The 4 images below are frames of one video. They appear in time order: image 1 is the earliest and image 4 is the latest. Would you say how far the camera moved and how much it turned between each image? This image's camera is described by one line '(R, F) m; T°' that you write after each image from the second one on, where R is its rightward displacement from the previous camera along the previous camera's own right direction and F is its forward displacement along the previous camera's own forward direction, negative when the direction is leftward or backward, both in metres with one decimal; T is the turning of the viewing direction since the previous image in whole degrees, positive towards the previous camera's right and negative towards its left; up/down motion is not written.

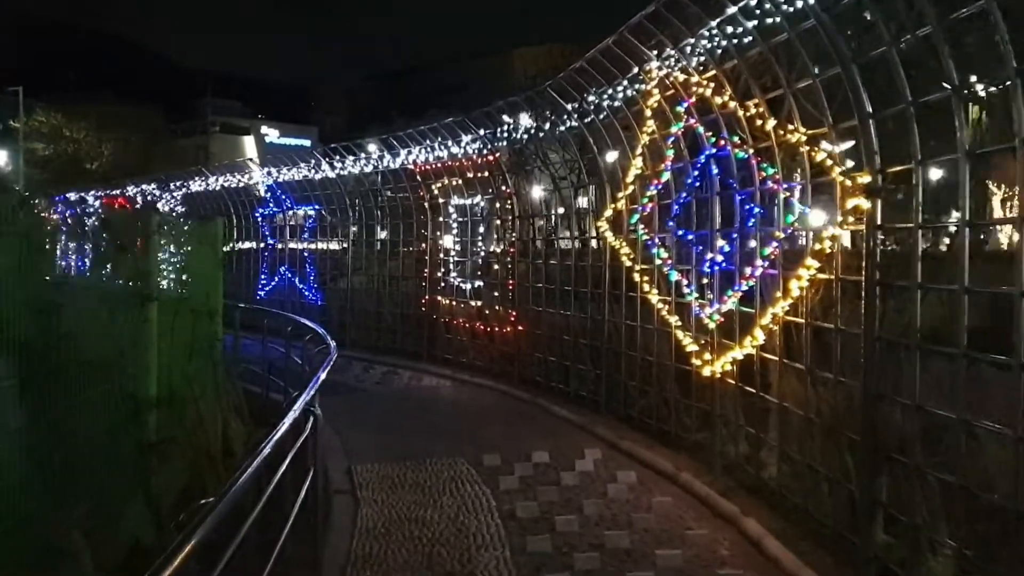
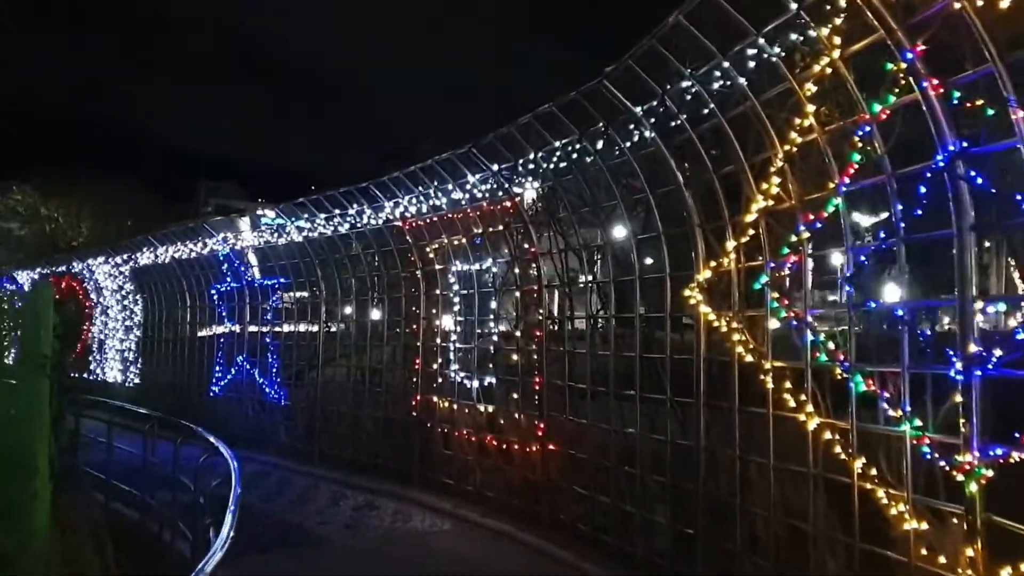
(-0.3, +4.0) m; 0°
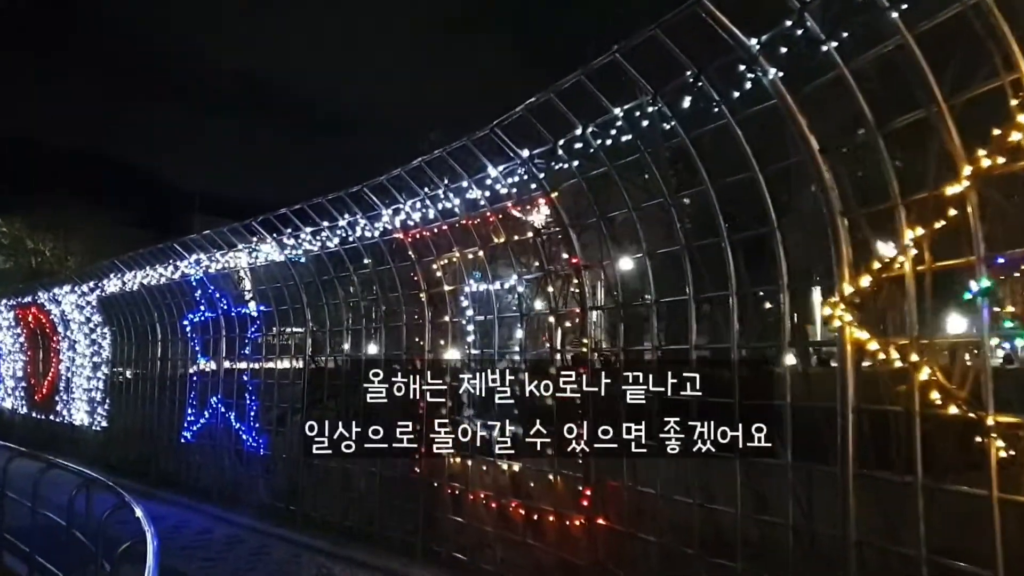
(-0.3, +2.2) m; 0°
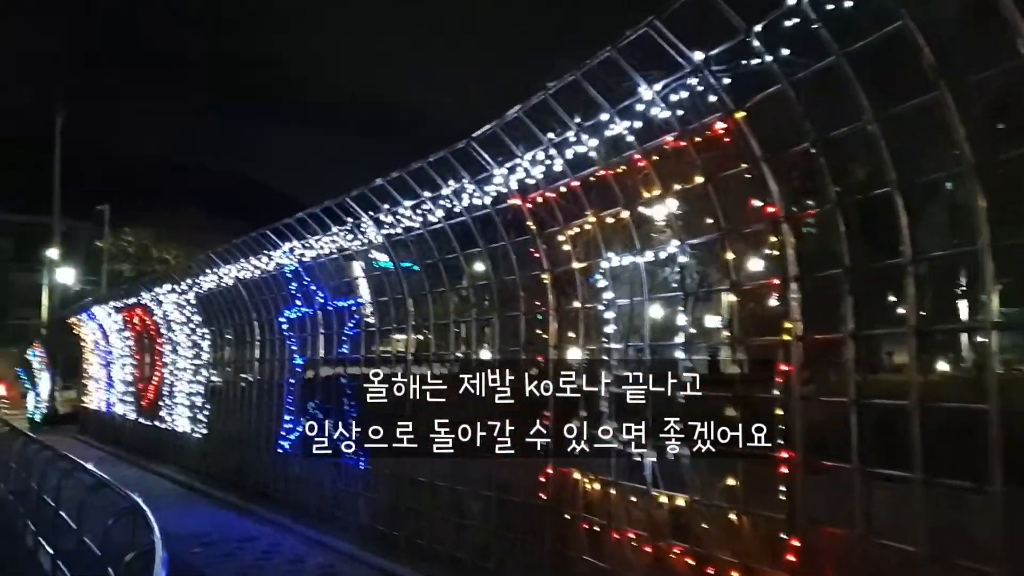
(-0.3, +2.0) m; -7°
